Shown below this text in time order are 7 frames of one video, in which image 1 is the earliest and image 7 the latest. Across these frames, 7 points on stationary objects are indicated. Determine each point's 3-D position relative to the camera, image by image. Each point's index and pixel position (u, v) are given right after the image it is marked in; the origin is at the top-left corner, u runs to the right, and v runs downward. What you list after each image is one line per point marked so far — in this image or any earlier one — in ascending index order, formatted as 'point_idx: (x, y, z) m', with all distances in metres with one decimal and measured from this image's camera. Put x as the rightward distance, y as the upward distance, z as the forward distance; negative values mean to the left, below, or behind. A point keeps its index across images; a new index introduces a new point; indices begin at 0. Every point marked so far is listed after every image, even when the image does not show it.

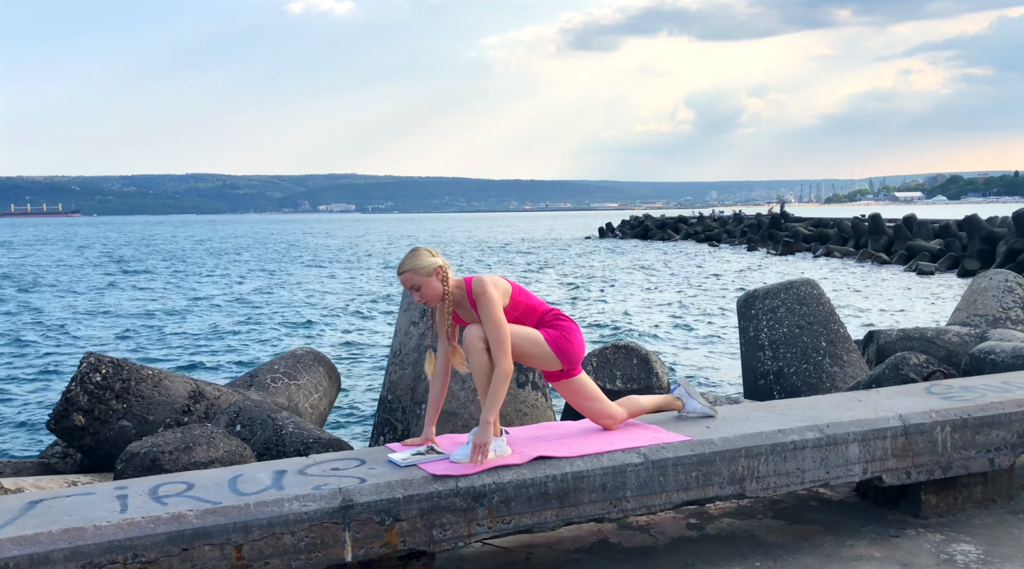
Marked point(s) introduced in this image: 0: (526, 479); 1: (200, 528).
0: (+0.1, -0.8, +3.5) m
1: (-1.1, -0.9, +2.9) m
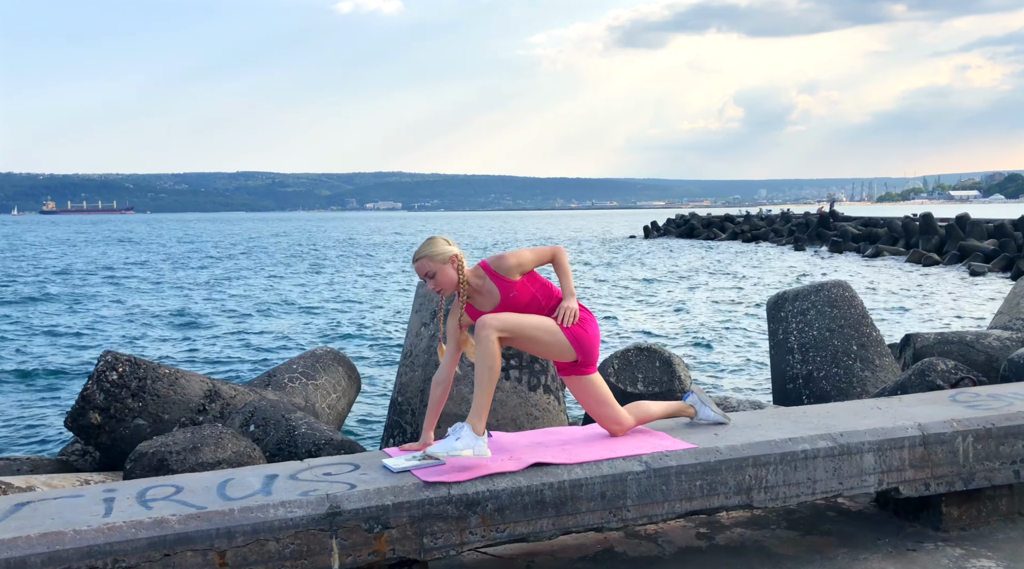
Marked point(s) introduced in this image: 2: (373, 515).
0: (0.0, -0.8, +3.4) m
1: (-1.1, -0.9, +2.9) m
2: (-0.5, -0.9, +3.2) m
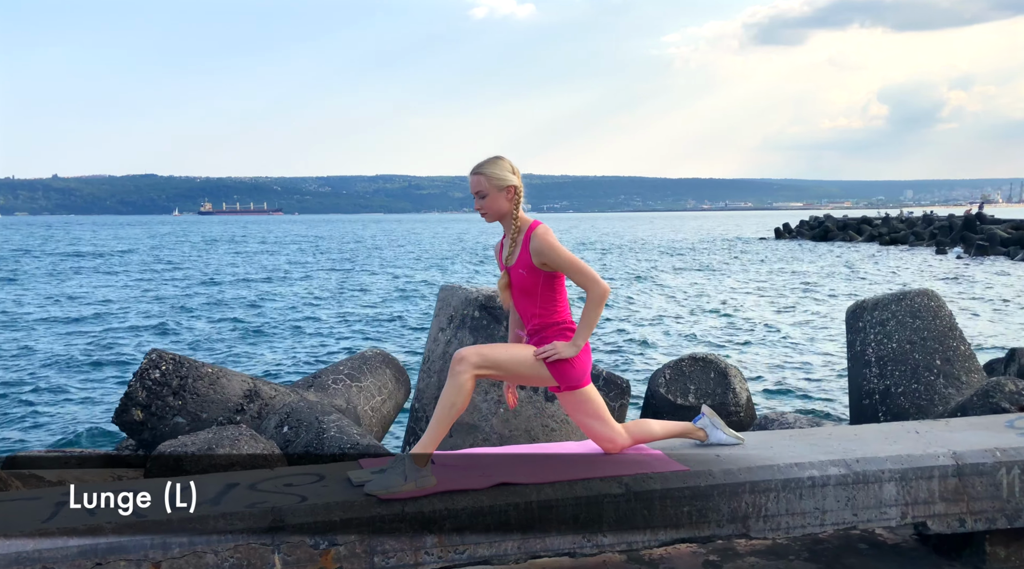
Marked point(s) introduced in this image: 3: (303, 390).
0: (-0.1, -0.9, +3.2) m
1: (-1.4, -0.9, +2.8) m
2: (-0.7, -0.9, +3.0) m
3: (-1.9, -1.0, +7.6) m
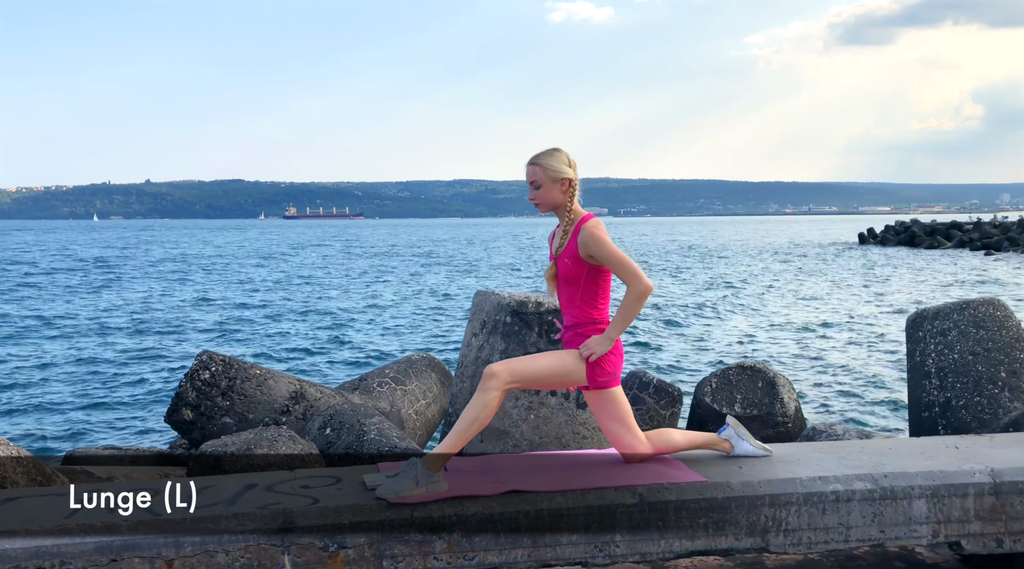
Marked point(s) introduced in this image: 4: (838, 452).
0: (-0.1, -0.9, +3.2) m
1: (-1.3, -0.9, +2.9) m
2: (-0.7, -0.9, +3.1) m
3: (-1.5, -1.0, +7.7) m
4: (+1.6, -0.8, +4.0) m
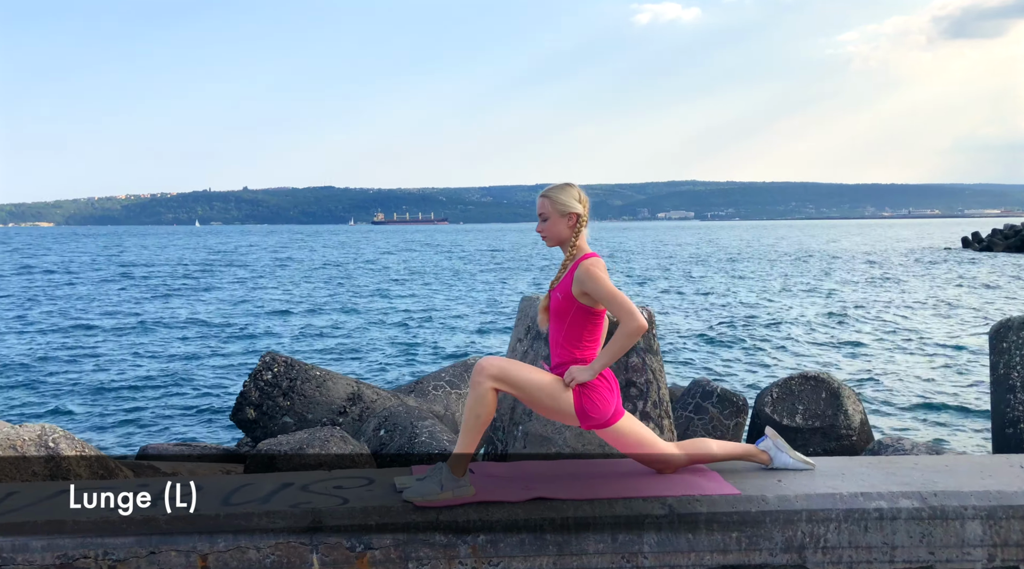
0: (0.0, -0.9, +3.2) m
1: (-1.3, -0.9, +3.0) m
2: (-0.6, -0.9, +3.1) m
3: (-1.0, -1.0, +7.8) m
4: (+1.7, -0.8, +3.8) m
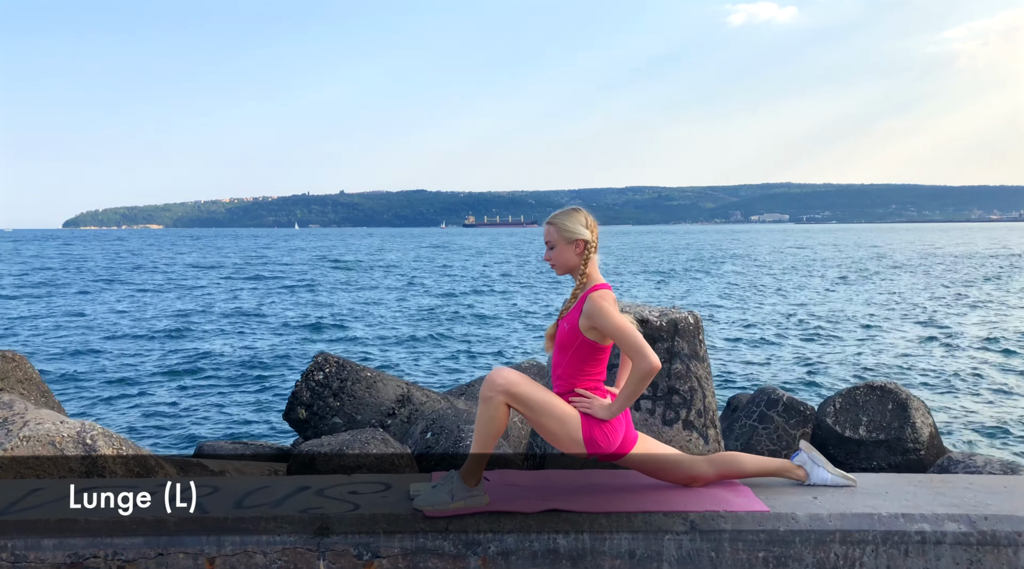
0: (+0.1, -0.9, +3.1) m
1: (-1.2, -0.9, +3.0) m
2: (-0.5, -0.9, +3.1) m
3: (-0.5, -1.1, +7.8) m
4: (+1.8, -0.9, +3.5) m
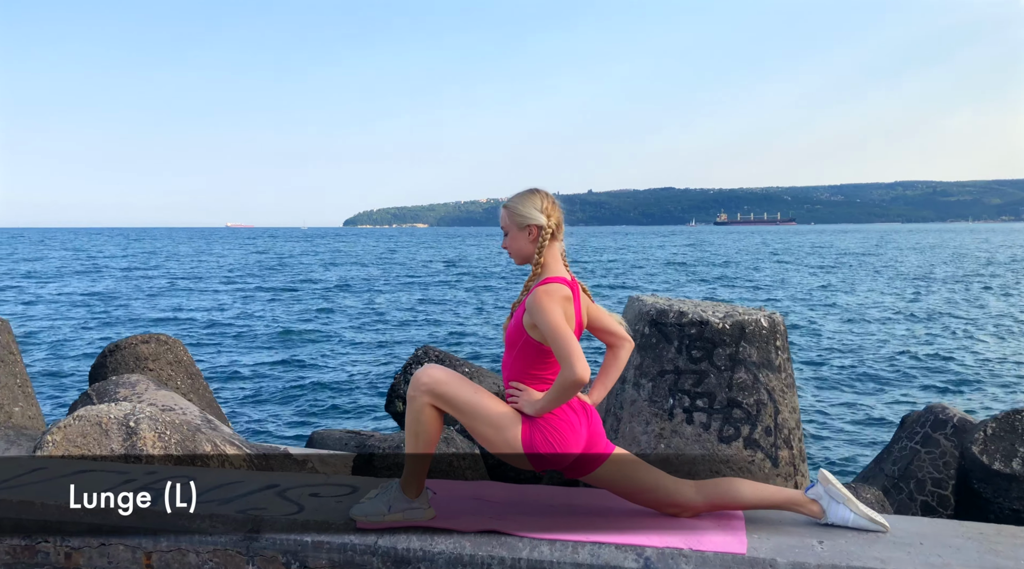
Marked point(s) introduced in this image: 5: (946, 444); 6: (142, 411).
0: (-0.2, -0.9, +2.8) m
1: (-1.4, -0.9, +3.0) m
2: (-0.8, -0.9, +2.9) m
3: (+0.4, -1.0, +7.5) m
4: (+1.6, -0.9, +2.8) m
5: (+3.0, -1.2, +6.3) m
6: (-2.1, -0.7, +4.6) m
